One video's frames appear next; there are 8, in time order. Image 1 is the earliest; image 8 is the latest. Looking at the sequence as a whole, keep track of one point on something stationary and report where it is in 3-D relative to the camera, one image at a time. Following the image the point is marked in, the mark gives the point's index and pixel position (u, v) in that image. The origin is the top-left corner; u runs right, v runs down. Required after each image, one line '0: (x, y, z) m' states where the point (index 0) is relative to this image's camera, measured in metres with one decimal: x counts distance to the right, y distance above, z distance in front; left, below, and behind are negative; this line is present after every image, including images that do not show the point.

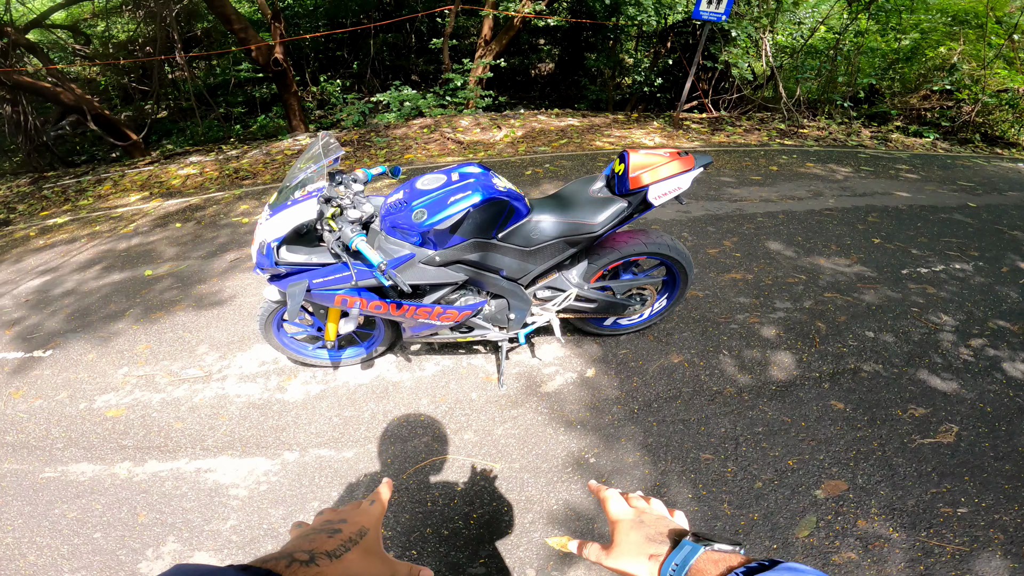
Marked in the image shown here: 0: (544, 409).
0: (+0.2, -0.6, +2.4) m
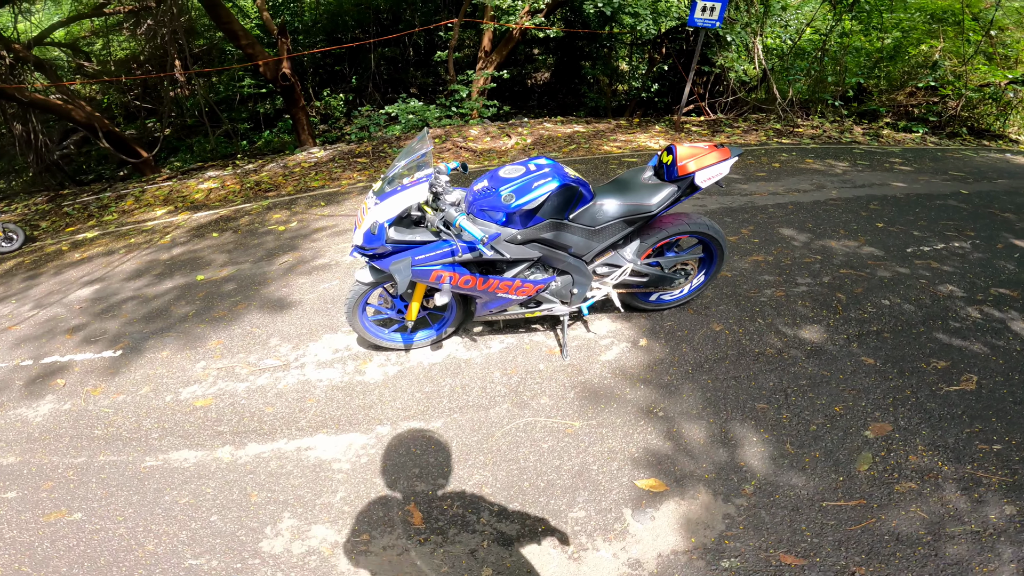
0: (+0.5, -0.5, +2.7) m
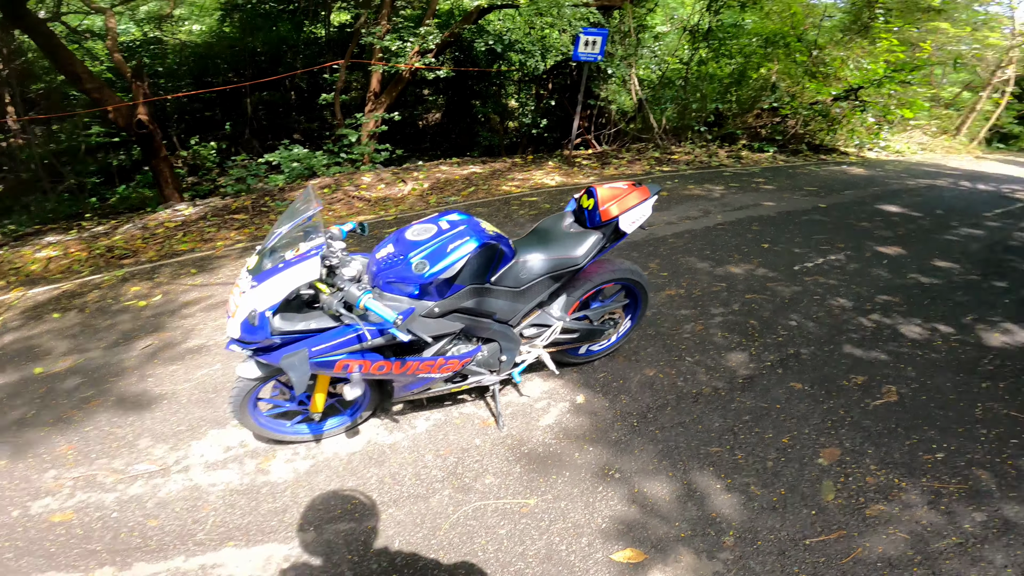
0: (+0.2, -0.7, +2.5) m
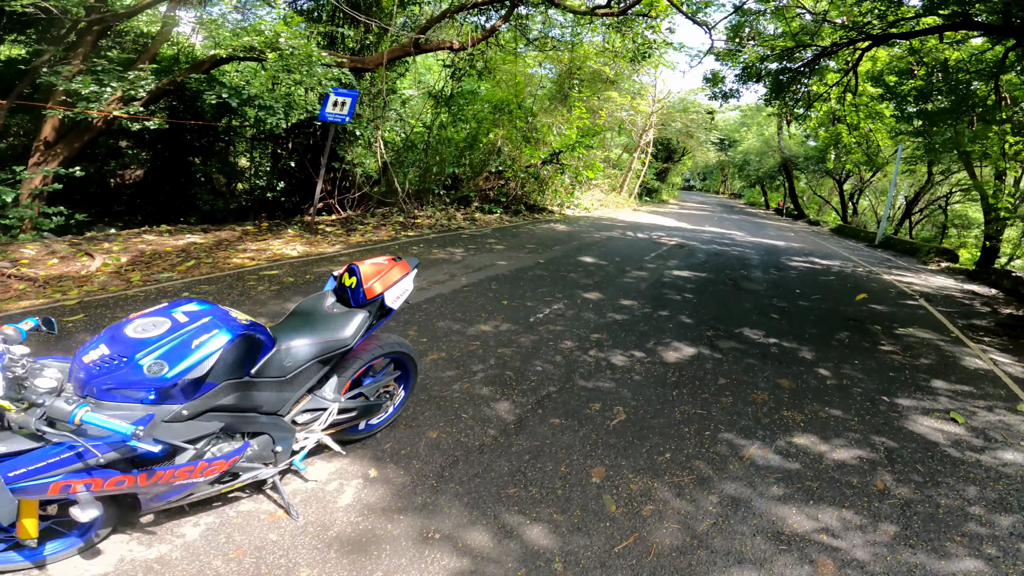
0: (-0.6, -1.0, +2.3) m
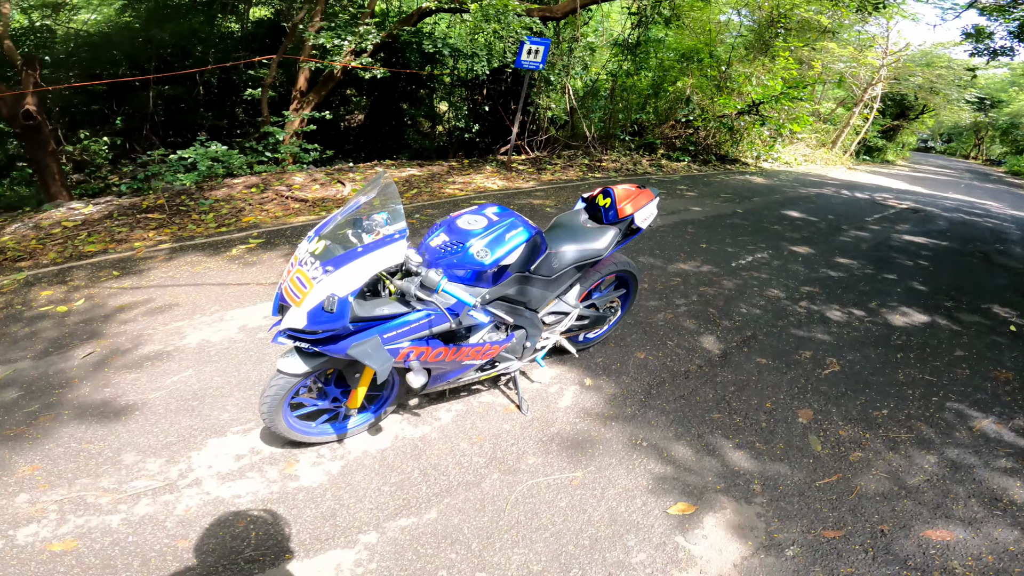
0: (+0.3, -0.7, +2.7) m
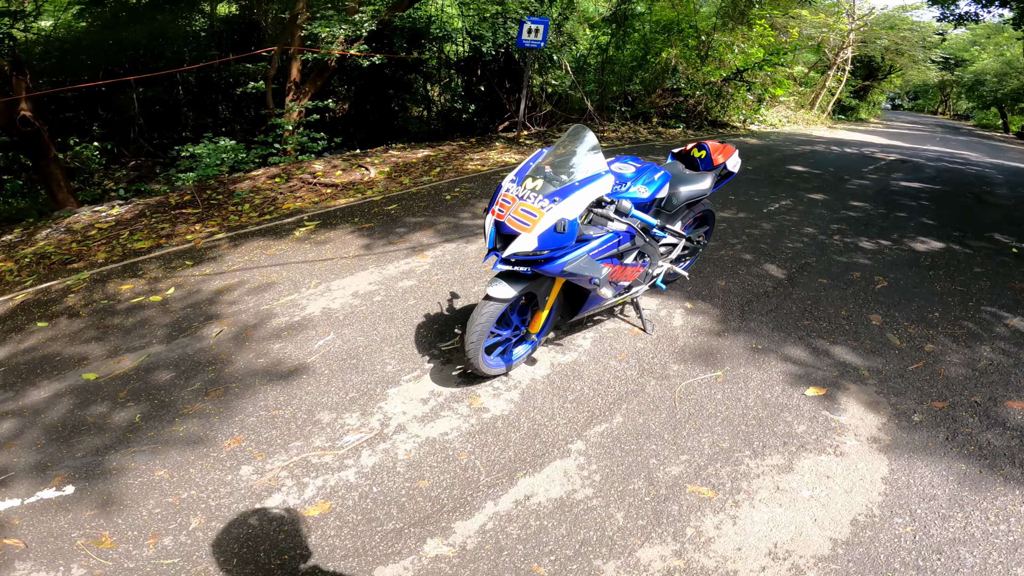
0: (+1.1, -0.3, +3.2) m
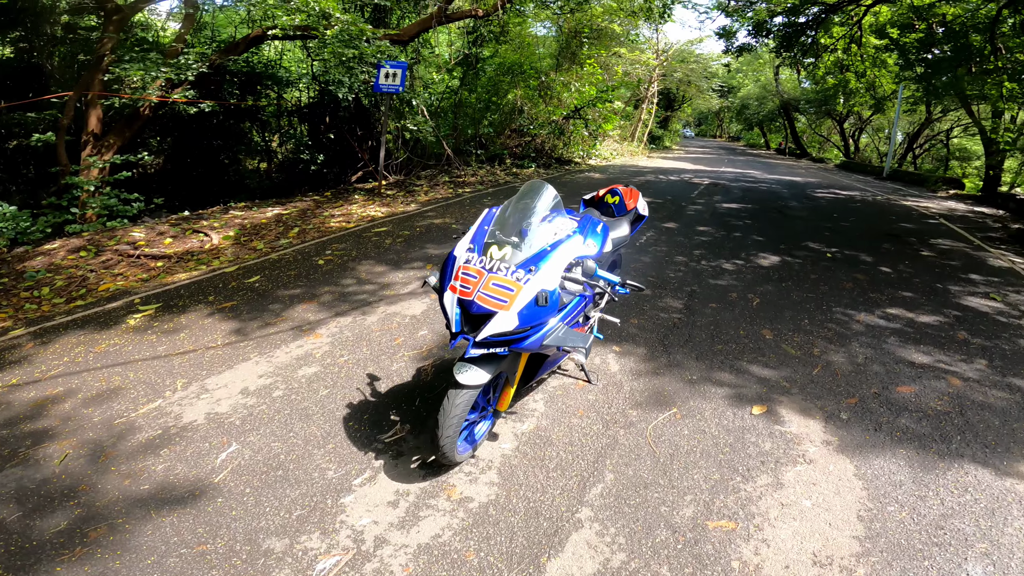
0: (+0.8, -0.5, +3.3) m
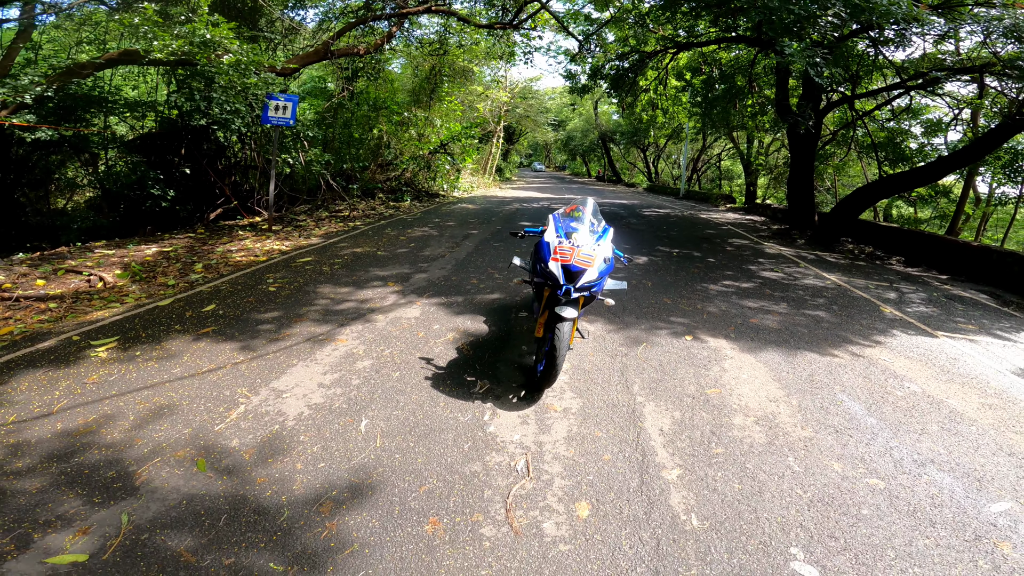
0: (+0.9, -0.4, +4.8) m
